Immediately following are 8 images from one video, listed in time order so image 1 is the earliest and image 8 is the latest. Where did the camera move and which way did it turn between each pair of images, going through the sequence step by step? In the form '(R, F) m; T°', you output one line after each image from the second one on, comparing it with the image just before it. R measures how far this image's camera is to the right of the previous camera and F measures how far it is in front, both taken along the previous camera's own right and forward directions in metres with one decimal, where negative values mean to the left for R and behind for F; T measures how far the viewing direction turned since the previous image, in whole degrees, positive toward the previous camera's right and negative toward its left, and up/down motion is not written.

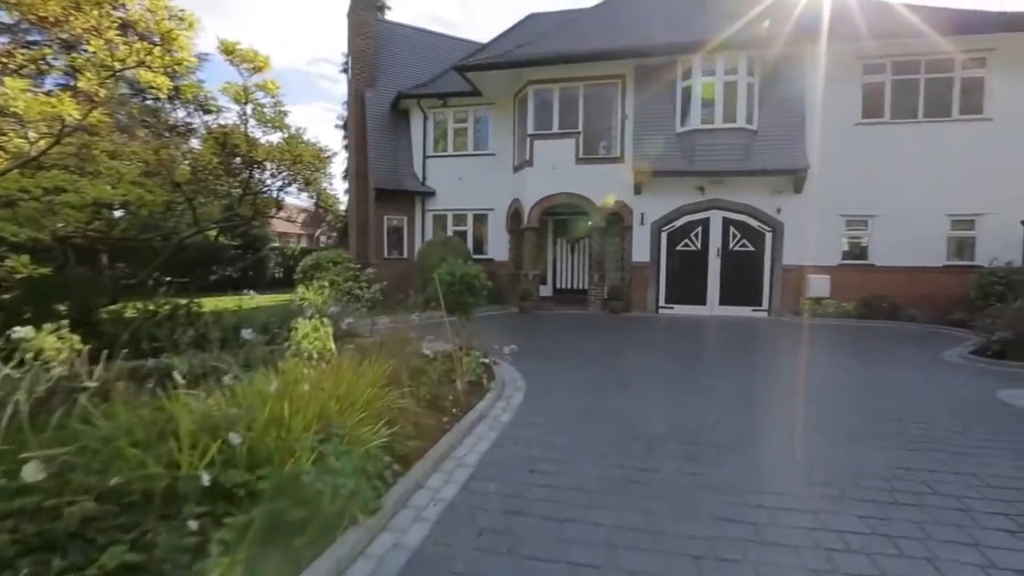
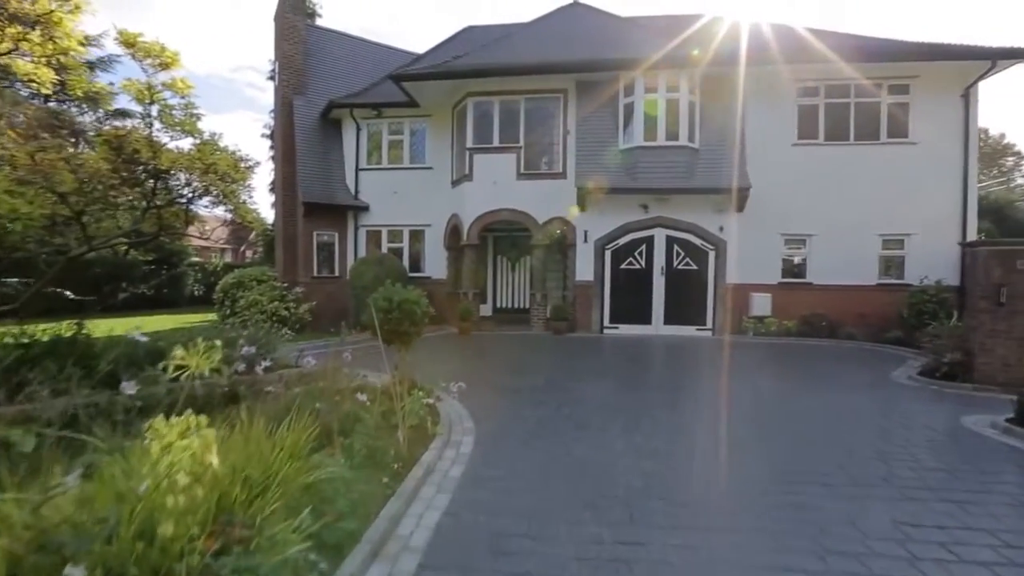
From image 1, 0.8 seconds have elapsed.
(-0.1, +0.7) m; +7°
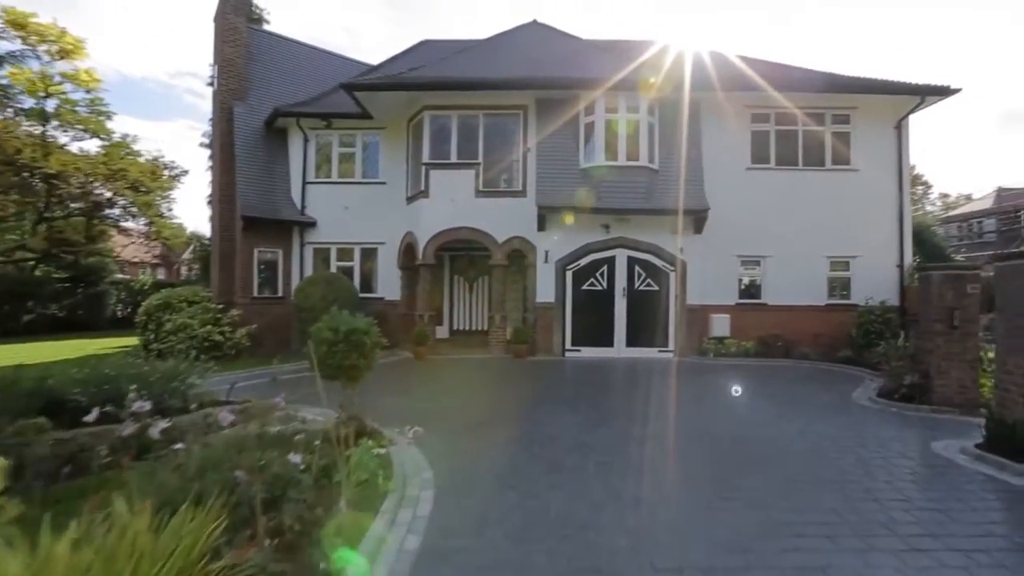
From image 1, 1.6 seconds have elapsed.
(-0.1, +0.6) m; +5°
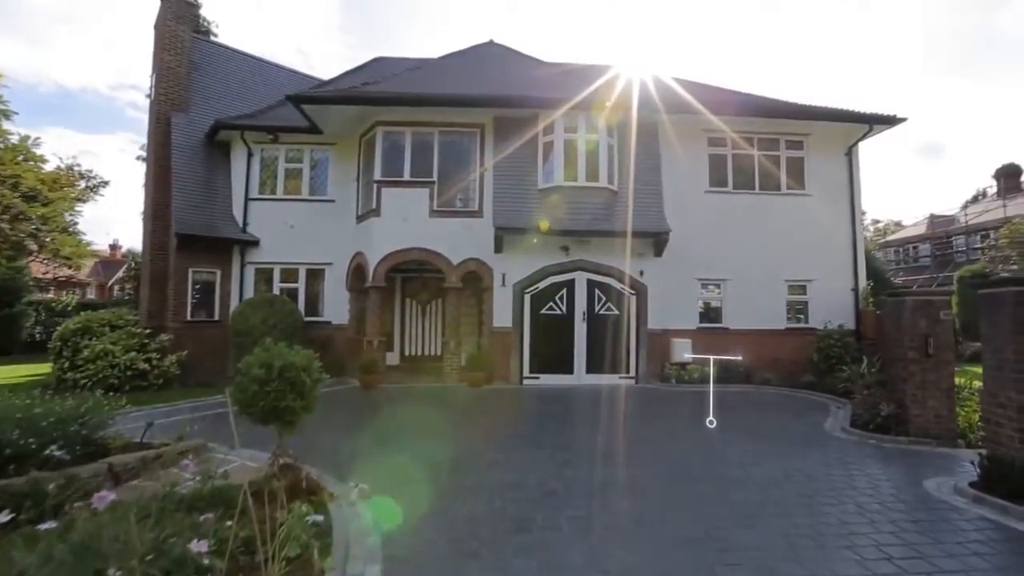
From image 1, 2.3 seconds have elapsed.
(-0.1, +0.6) m; +5°
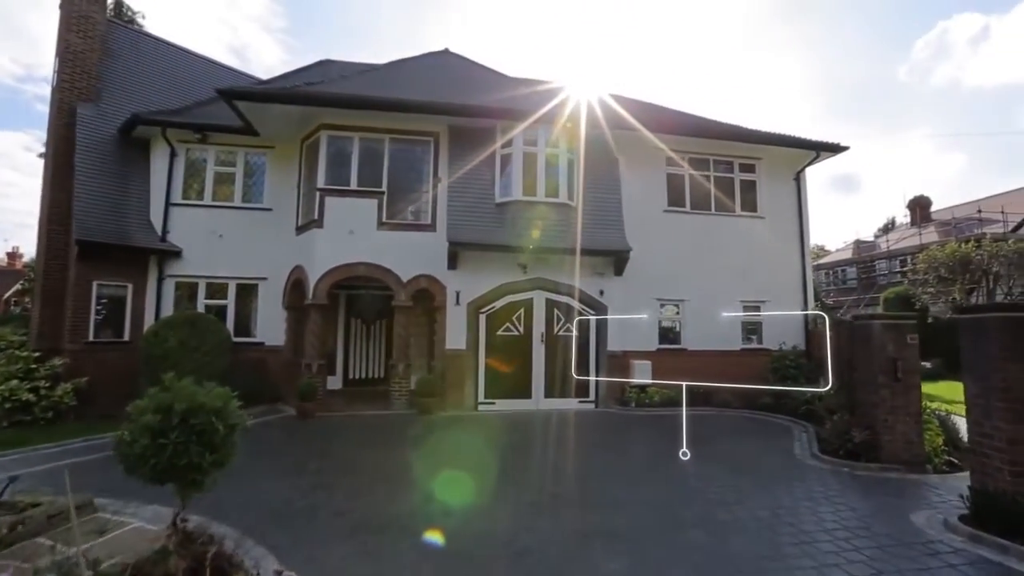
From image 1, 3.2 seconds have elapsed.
(-0.3, +0.7) m; +6°
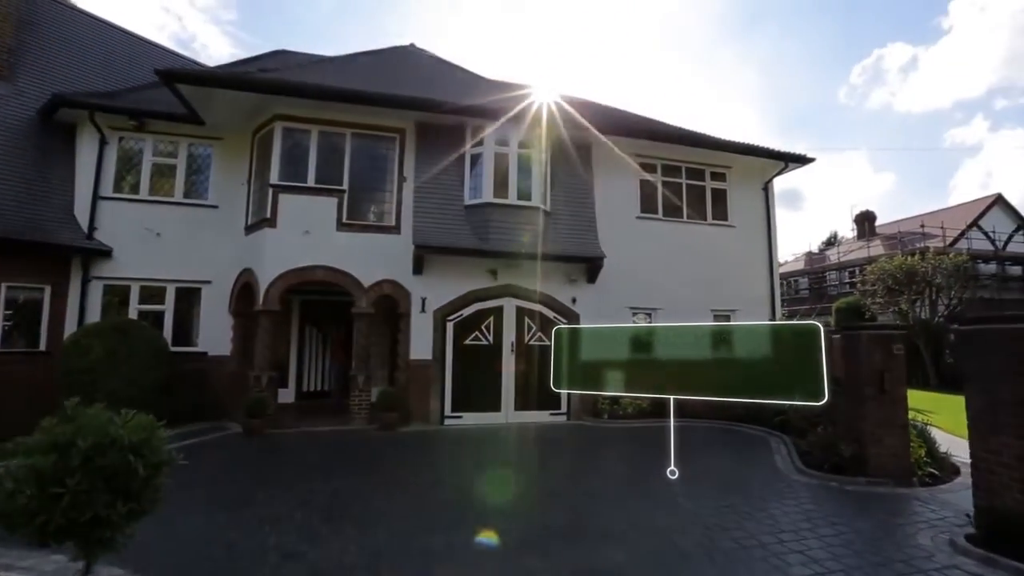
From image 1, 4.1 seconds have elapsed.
(-0.3, +0.6) m; +5°
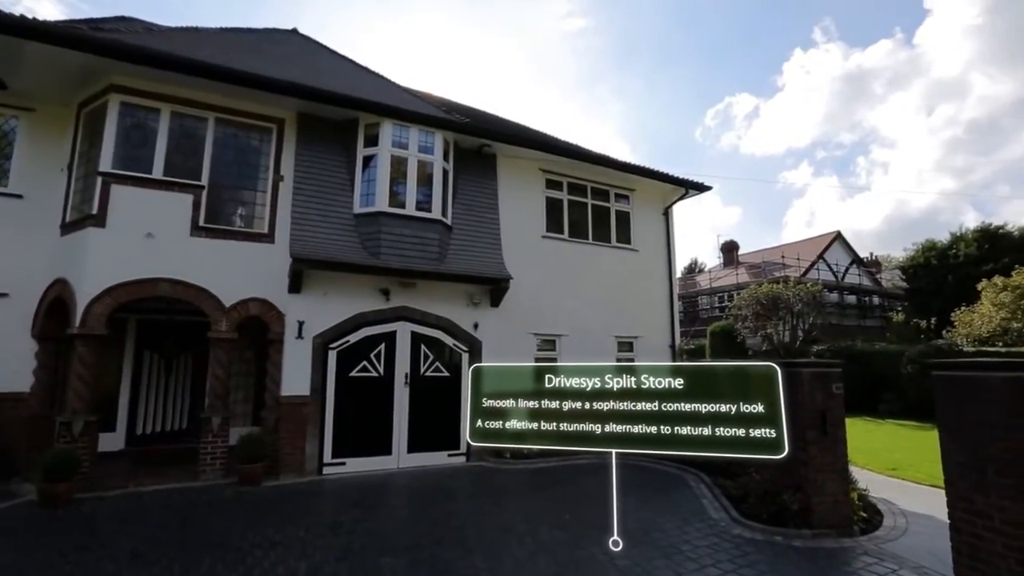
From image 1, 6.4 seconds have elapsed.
(-0.3, +1.3) m; +12°
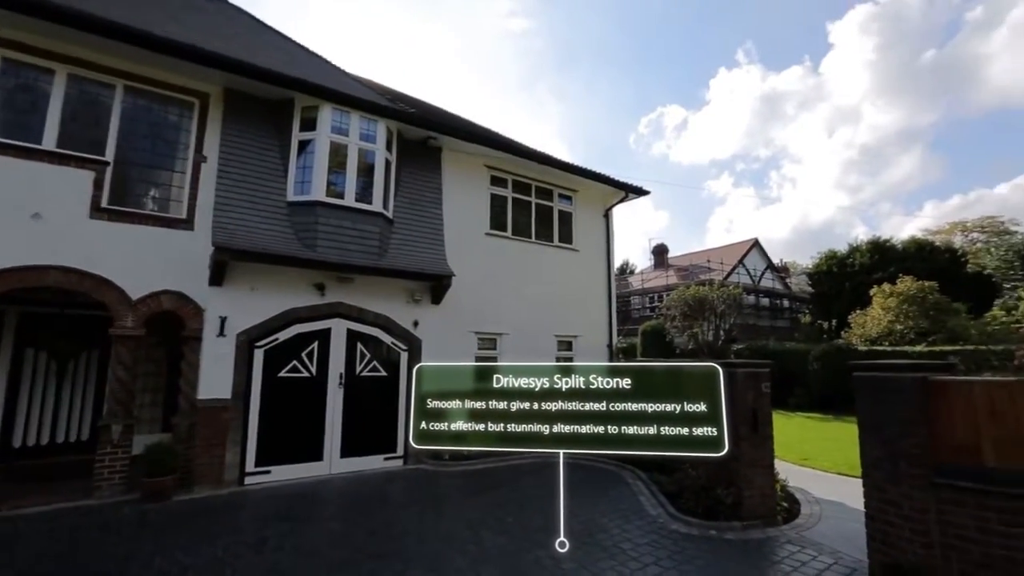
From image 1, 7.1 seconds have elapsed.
(-0.3, +0.3) m; +8°
